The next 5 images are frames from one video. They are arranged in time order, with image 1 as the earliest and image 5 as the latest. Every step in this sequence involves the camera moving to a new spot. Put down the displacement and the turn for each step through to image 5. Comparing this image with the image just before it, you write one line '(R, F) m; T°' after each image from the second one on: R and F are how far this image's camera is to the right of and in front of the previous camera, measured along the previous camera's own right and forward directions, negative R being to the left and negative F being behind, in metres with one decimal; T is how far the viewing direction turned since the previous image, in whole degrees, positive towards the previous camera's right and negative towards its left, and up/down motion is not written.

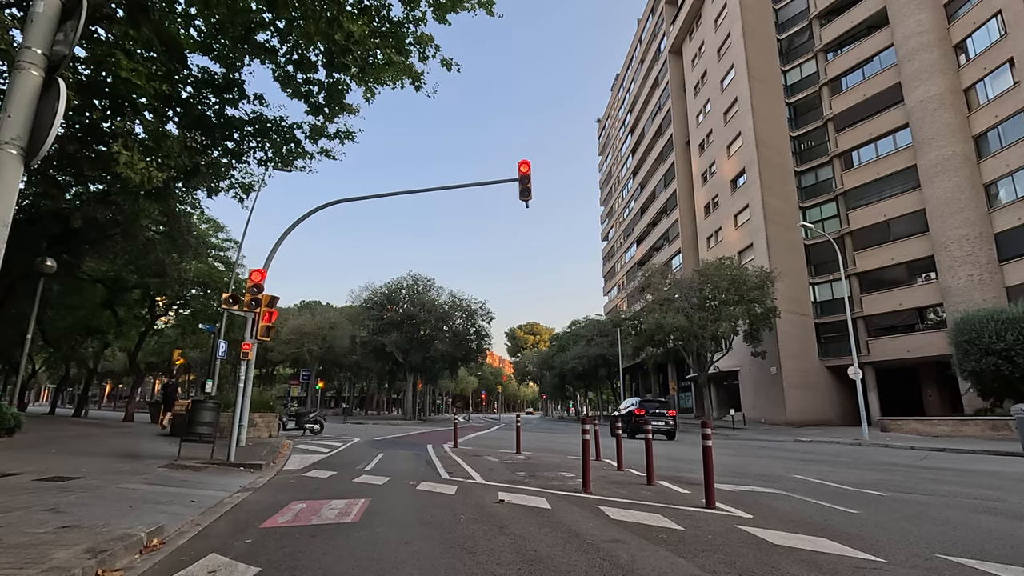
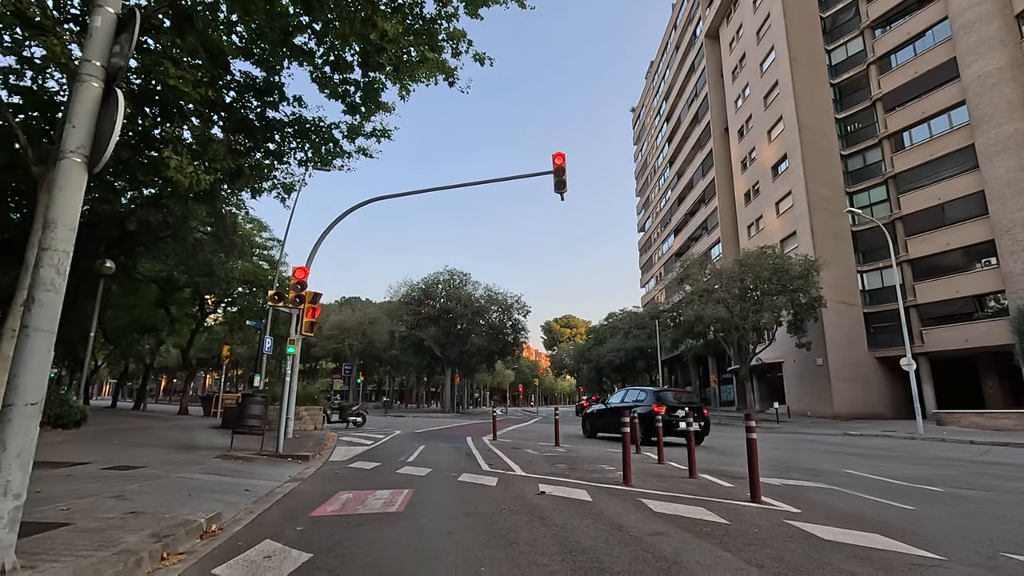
(0.0, 0.0) m; -4°
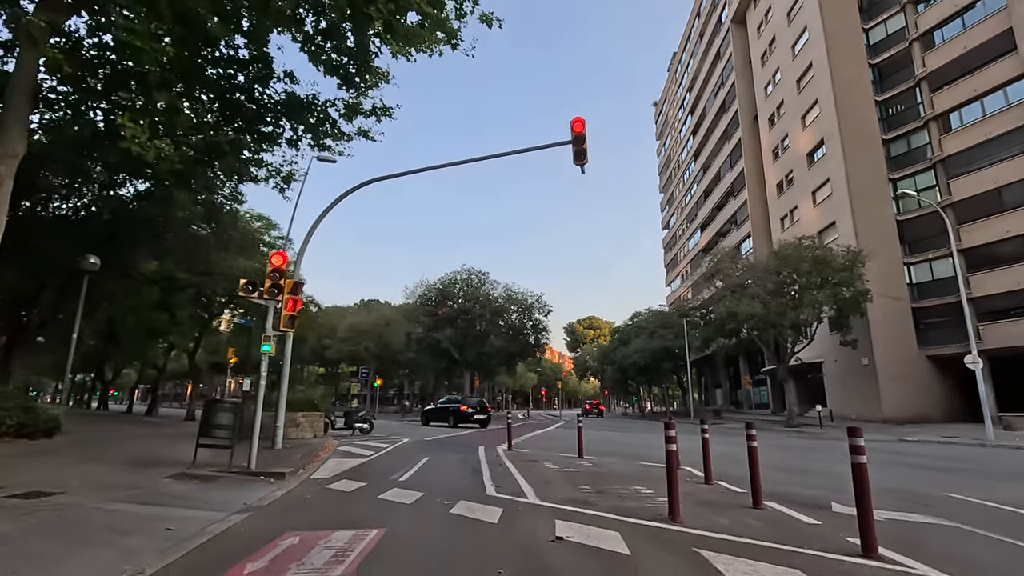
(+0.2, +1.8) m; -2°
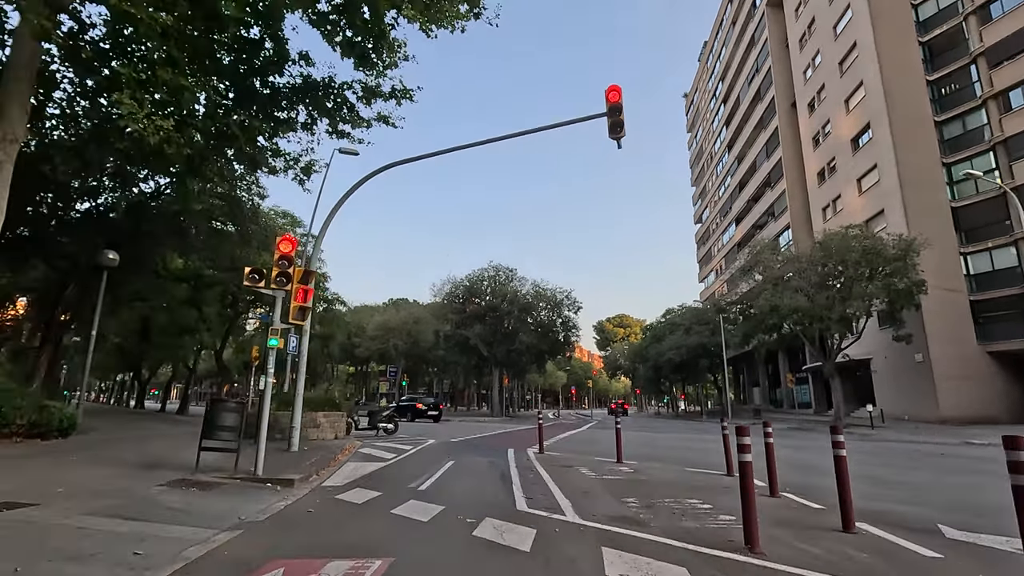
(0.0, +1.0) m; -3°
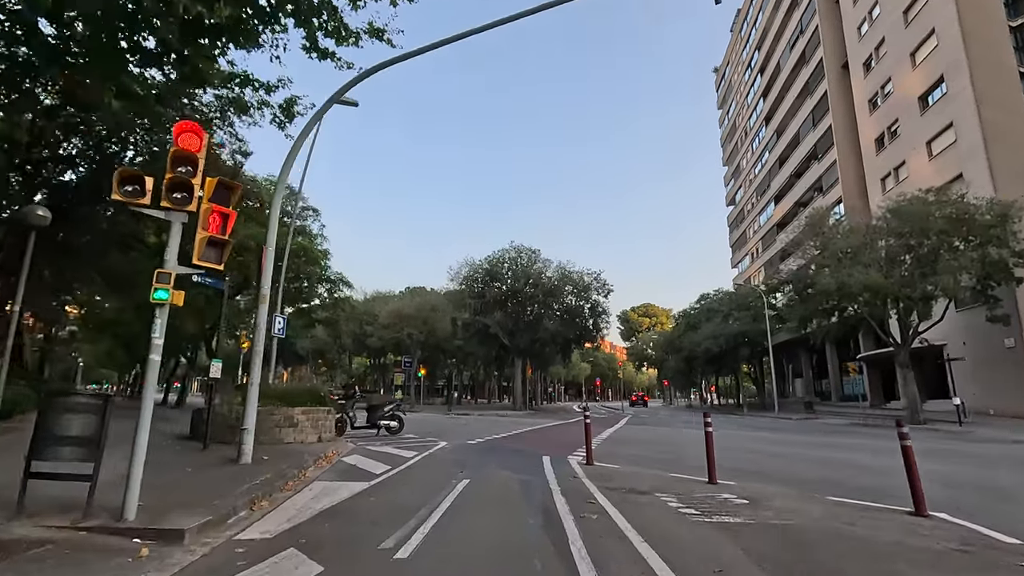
(-0.3, +3.5) m; -2°
